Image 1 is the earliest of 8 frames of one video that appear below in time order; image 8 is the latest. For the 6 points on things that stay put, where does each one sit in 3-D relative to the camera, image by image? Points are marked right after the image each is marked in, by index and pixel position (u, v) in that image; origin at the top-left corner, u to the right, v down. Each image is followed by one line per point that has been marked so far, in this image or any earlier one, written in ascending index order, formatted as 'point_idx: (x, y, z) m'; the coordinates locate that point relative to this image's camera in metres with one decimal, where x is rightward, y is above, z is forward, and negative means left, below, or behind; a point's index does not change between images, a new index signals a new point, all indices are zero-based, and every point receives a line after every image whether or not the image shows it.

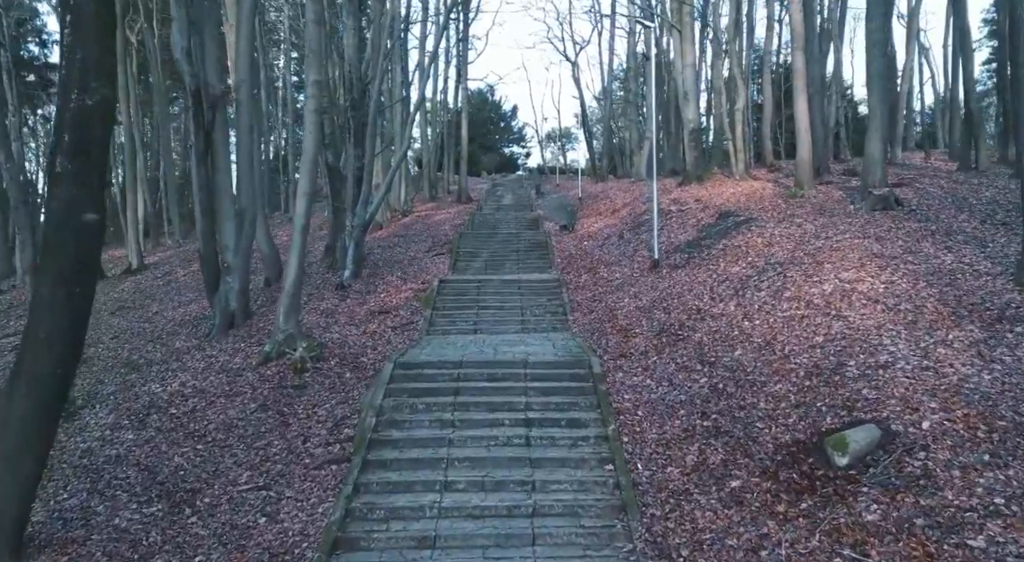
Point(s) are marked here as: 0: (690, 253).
0: (+4.0, +0.6, +16.8) m
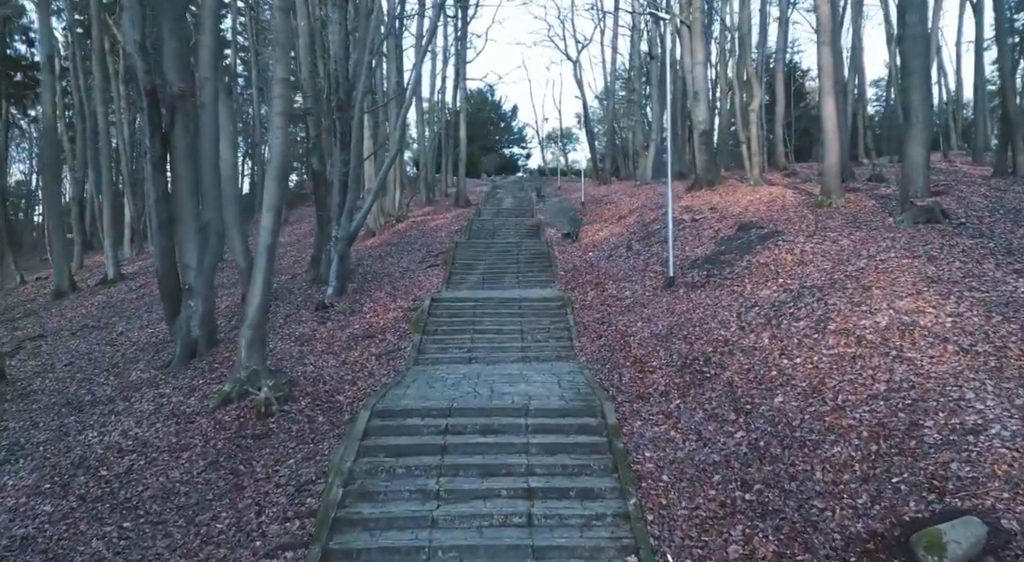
0: (+4.0, +0.2, +15.1) m
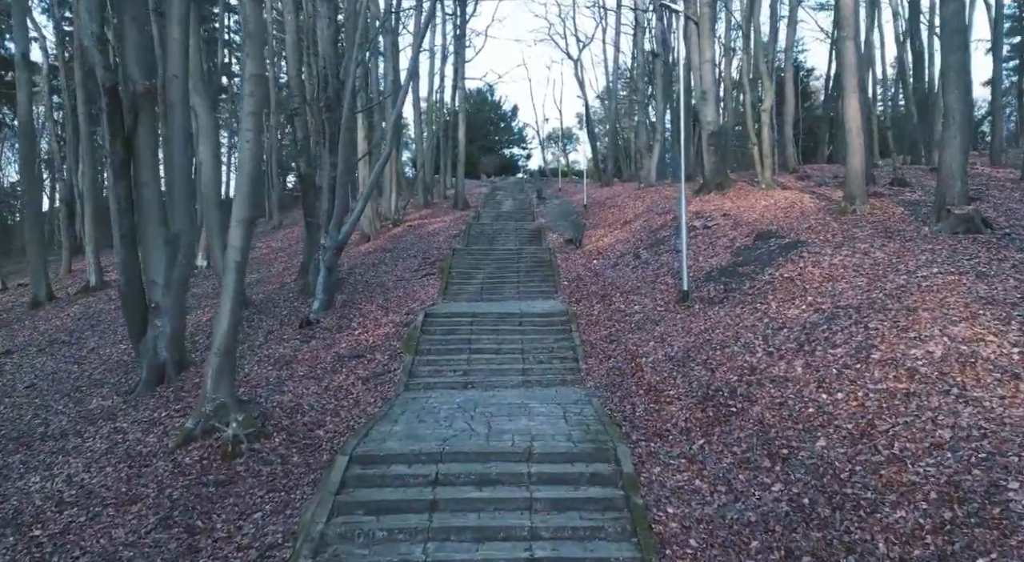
0: (+4.0, -0.1, +13.9) m
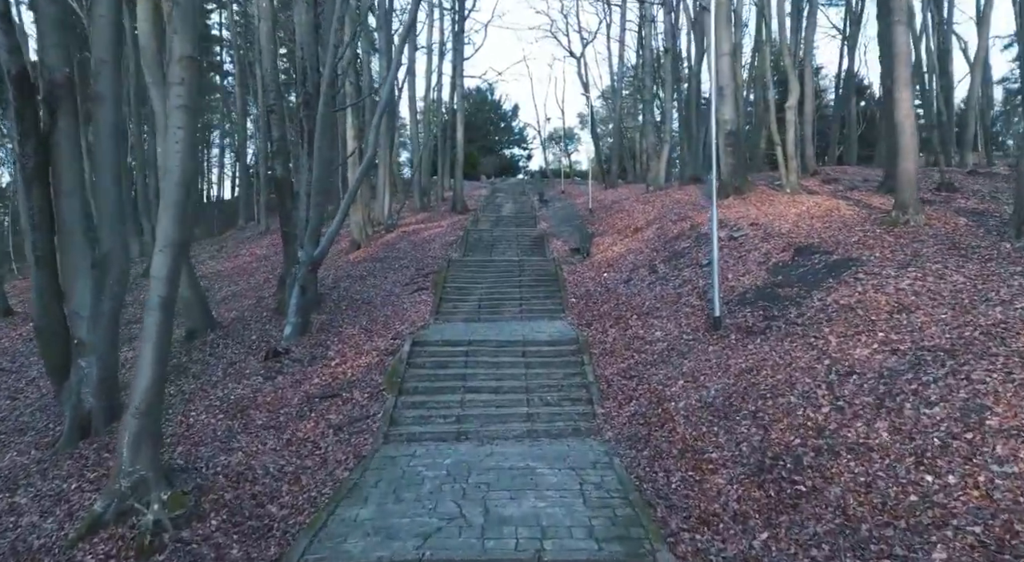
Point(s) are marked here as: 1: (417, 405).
0: (+4.1, -0.5, +11.8) m
1: (-1.4, -1.8, +11.0) m
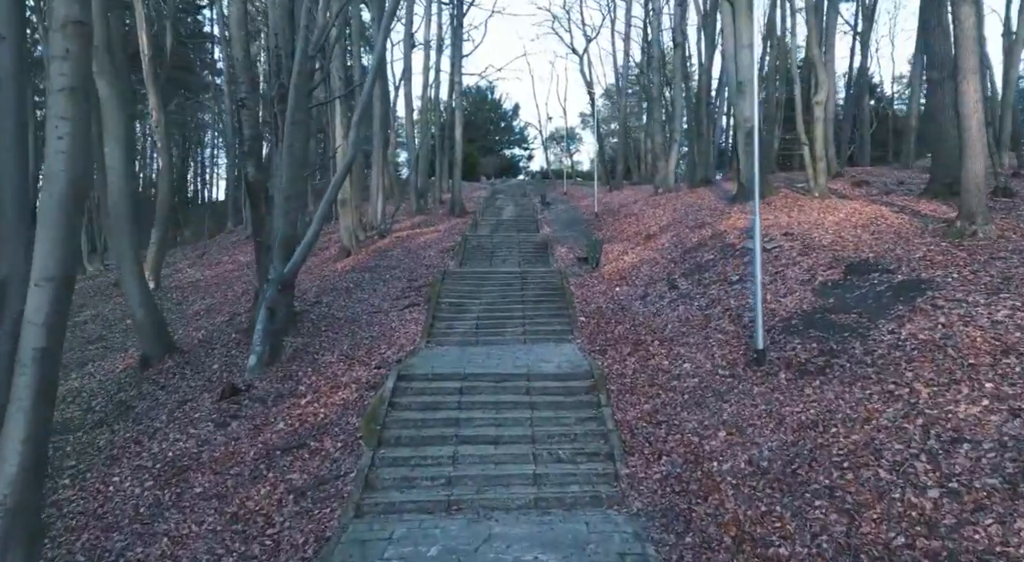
0: (+4.1, -0.8, +9.8) m
1: (-1.4, -2.2, +9.0) m
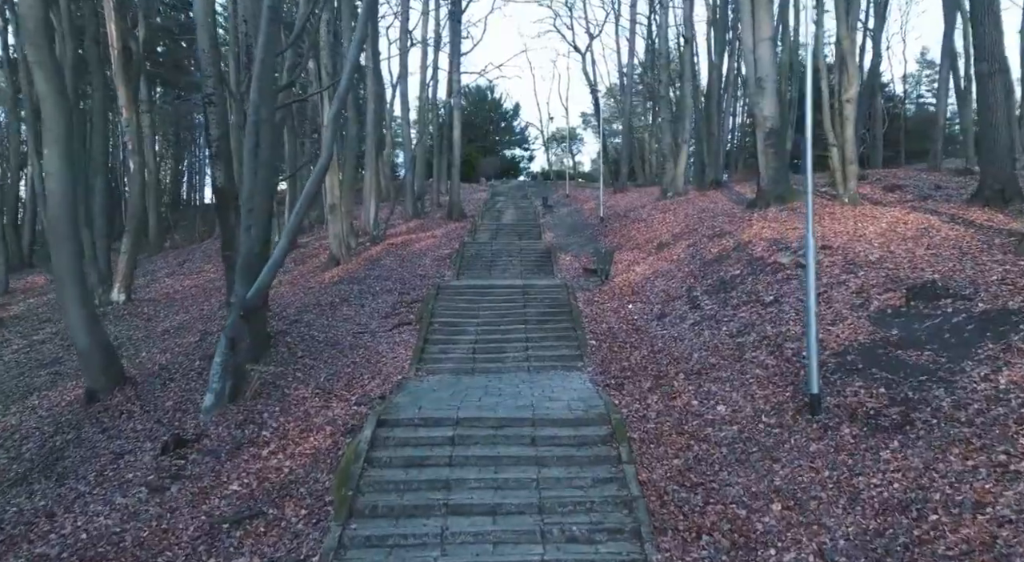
0: (+4.1, -1.2, +8.0) m
1: (-1.4, -2.5, +7.2) m
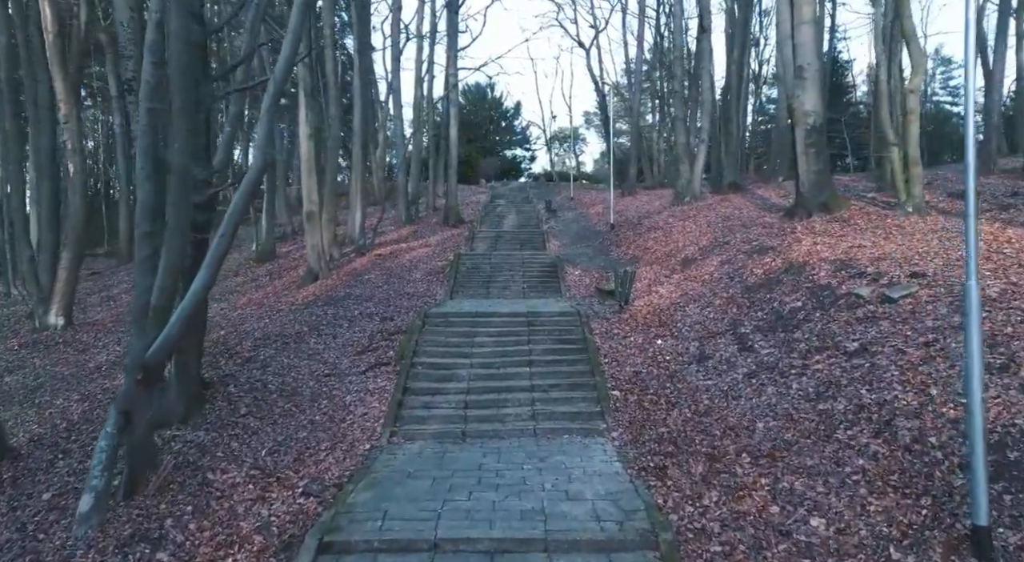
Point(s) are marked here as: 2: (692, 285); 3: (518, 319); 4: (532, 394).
0: (+4.1, -1.7, +5.1) m
1: (-1.3, -3.0, +4.2) m
2: (+3.8, -0.1, +15.7) m
3: (+0.1, -0.8, +14.2) m
4: (+0.3, -1.7, +11.2) m
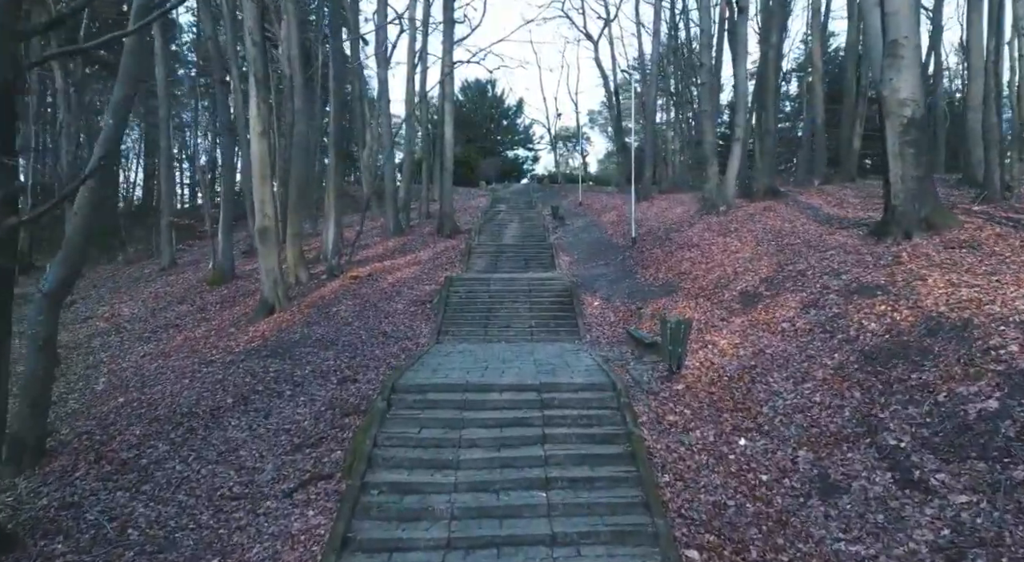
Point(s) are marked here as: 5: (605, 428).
0: (+4.2, -2.5, +0.6) m
1: (-1.3, -3.8, -0.2) m
2: (+3.9, -0.8, +11.2) m
3: (+0.2, -1.6, +9.8) m
4: (+0.4, -2.5, +6.8) m
5: (+1.1, -1.8, +8.9) m
